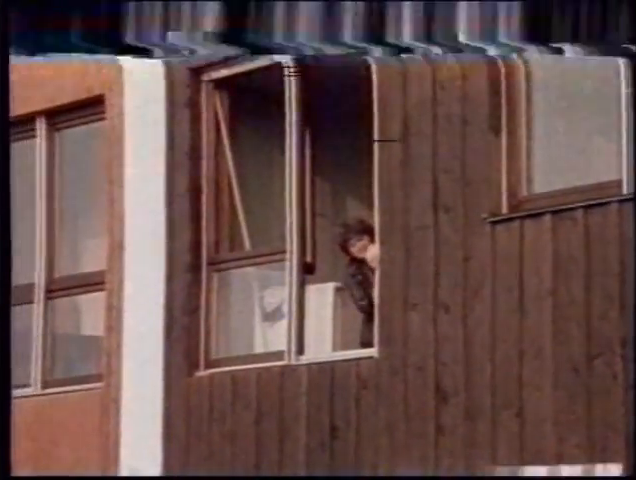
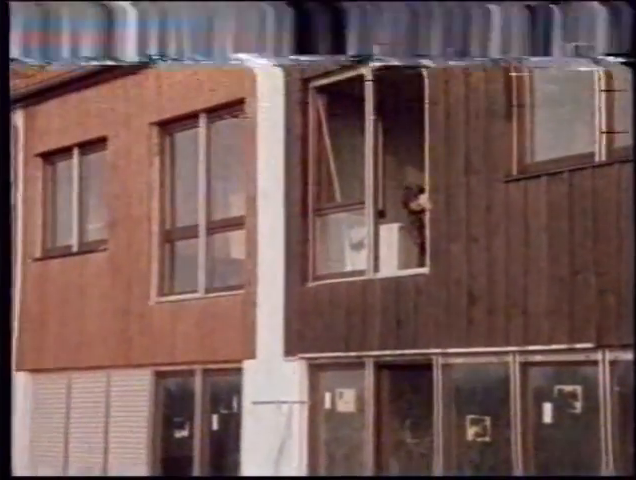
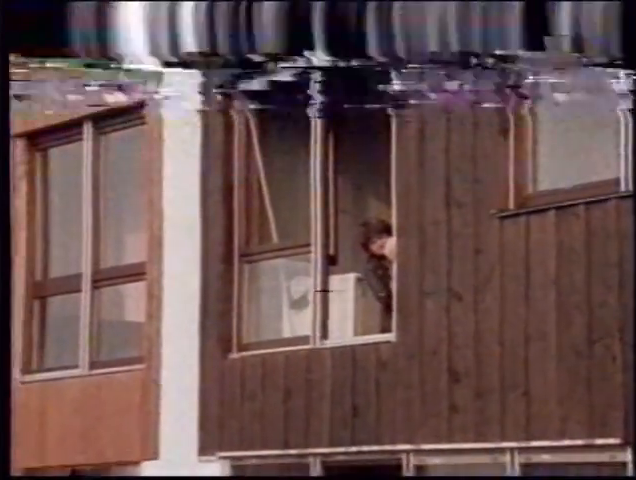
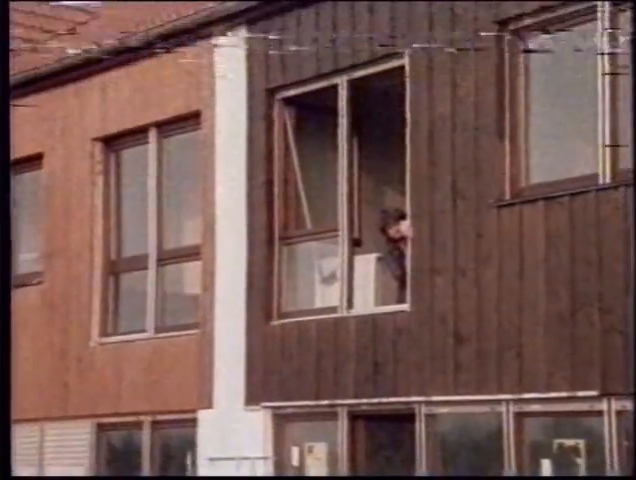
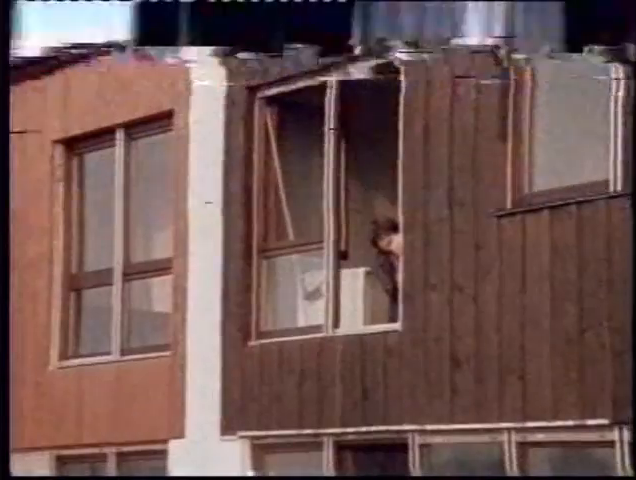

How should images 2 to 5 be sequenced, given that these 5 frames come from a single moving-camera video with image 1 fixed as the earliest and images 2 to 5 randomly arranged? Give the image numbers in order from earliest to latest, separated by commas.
3, 5, 4, 2
